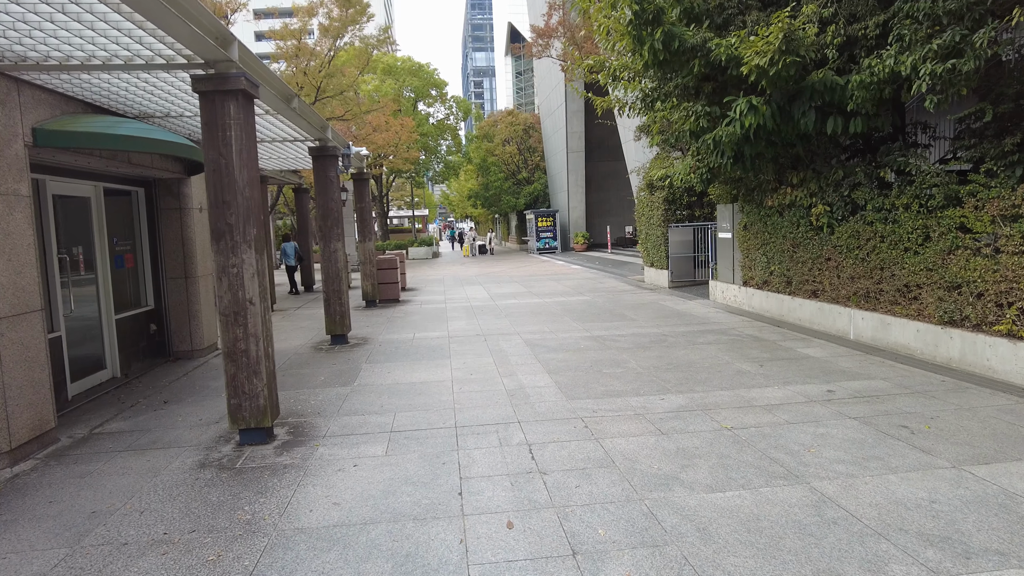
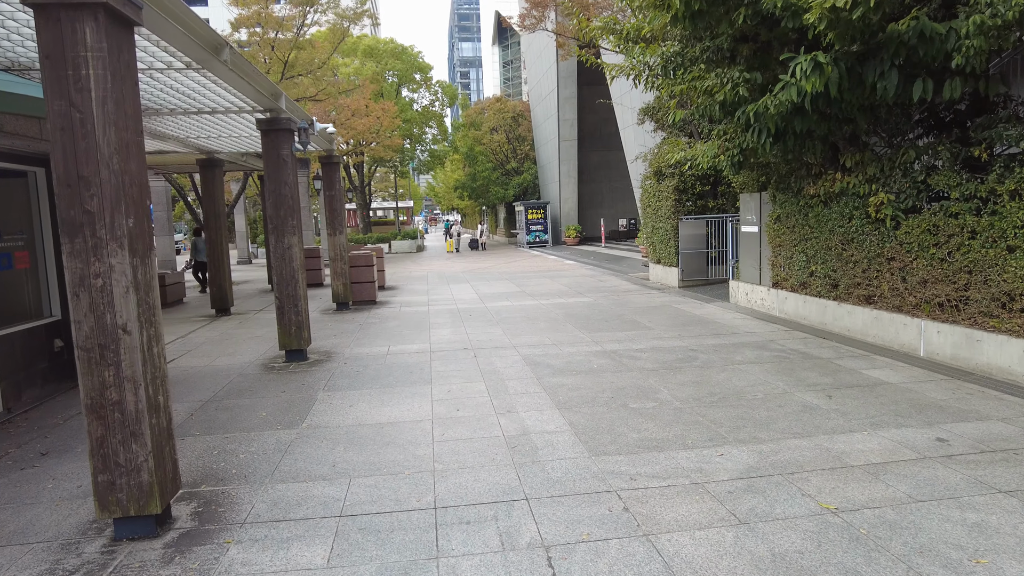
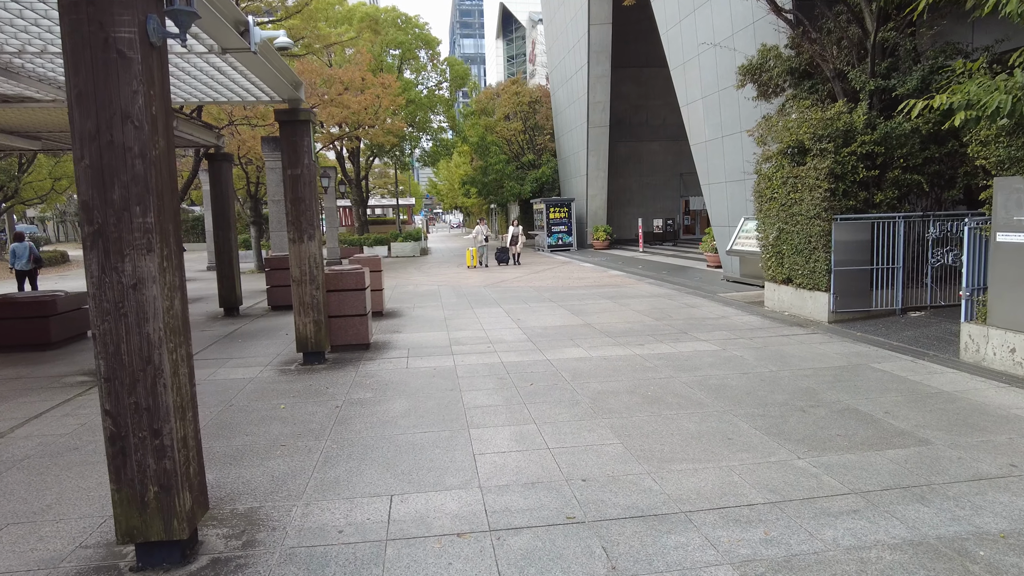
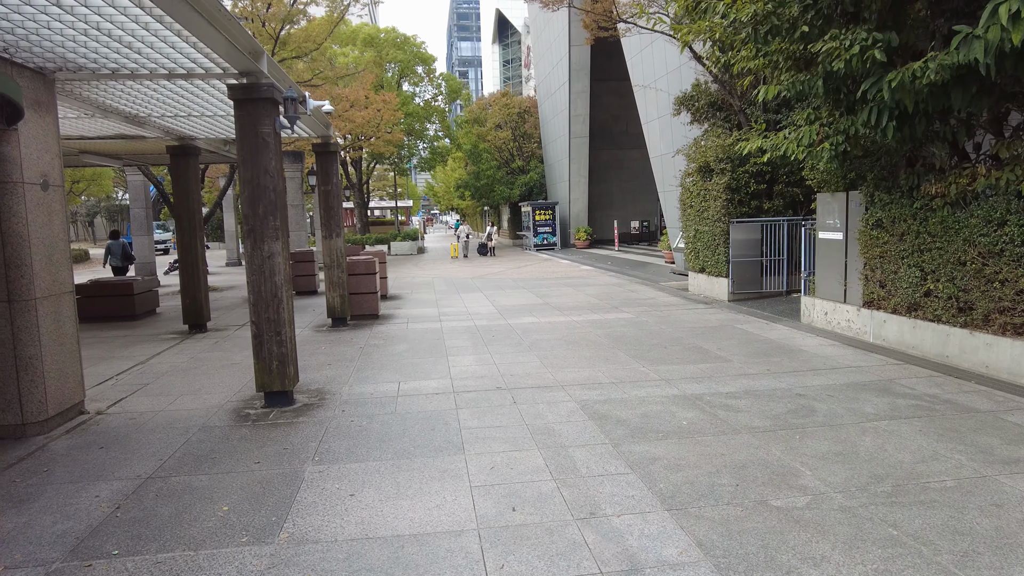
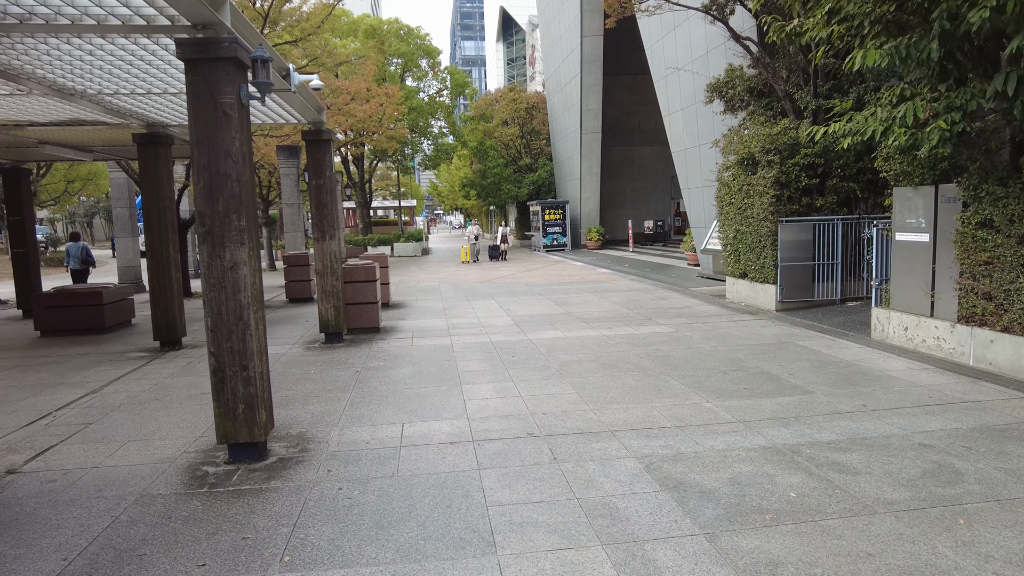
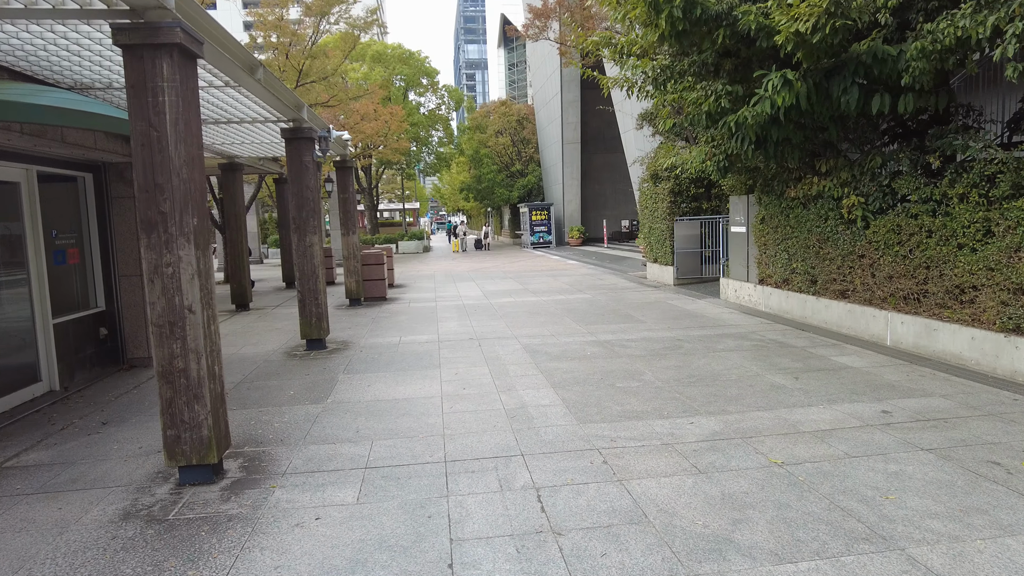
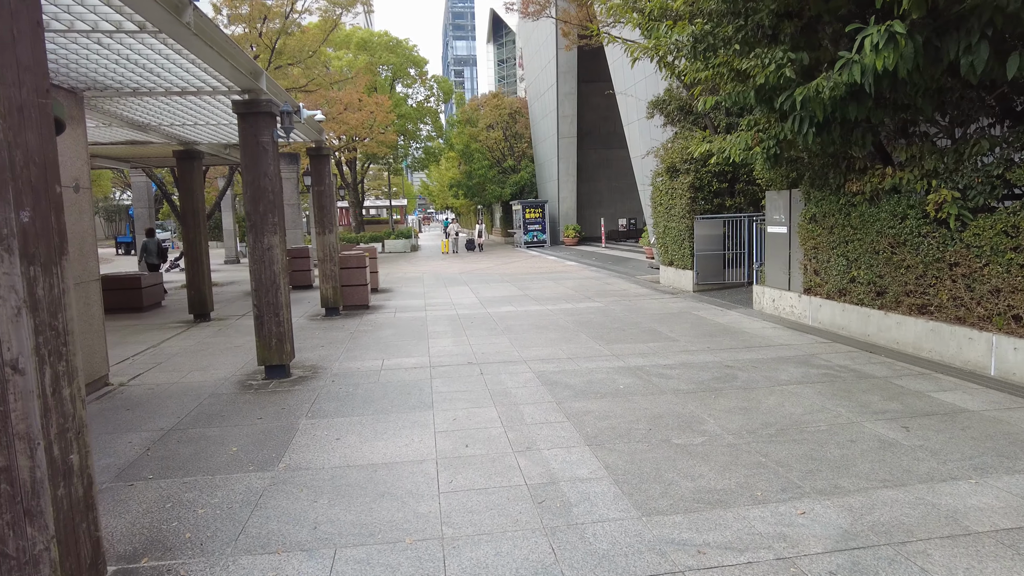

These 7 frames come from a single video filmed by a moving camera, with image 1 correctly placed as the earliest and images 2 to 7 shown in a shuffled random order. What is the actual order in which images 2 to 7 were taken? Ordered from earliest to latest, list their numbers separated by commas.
6, 2, 7, 4, 5, 3
